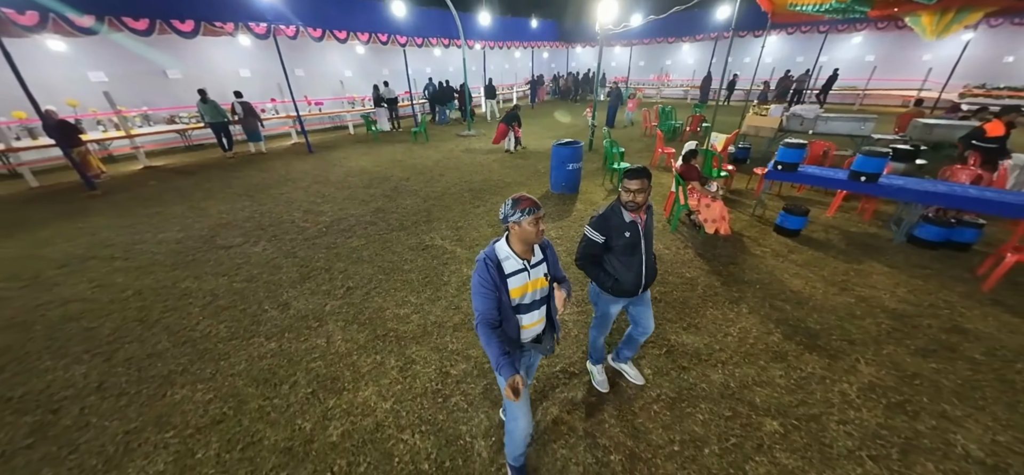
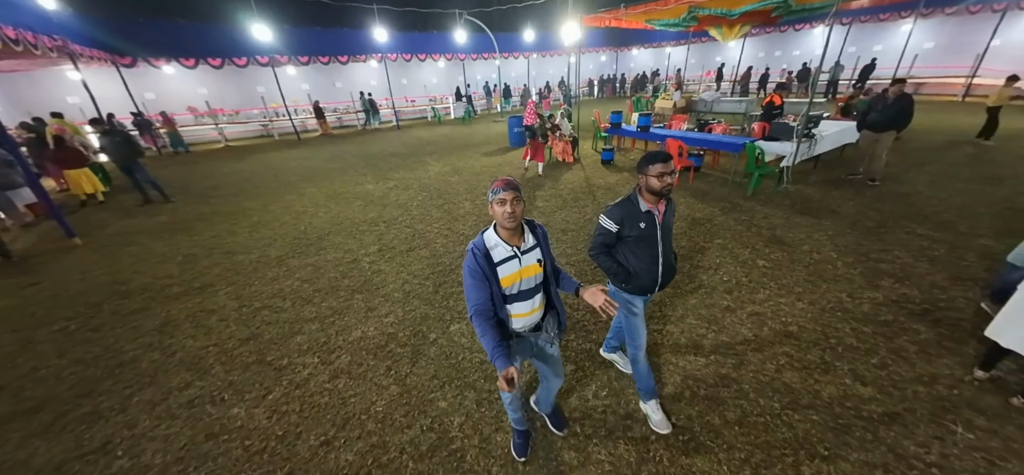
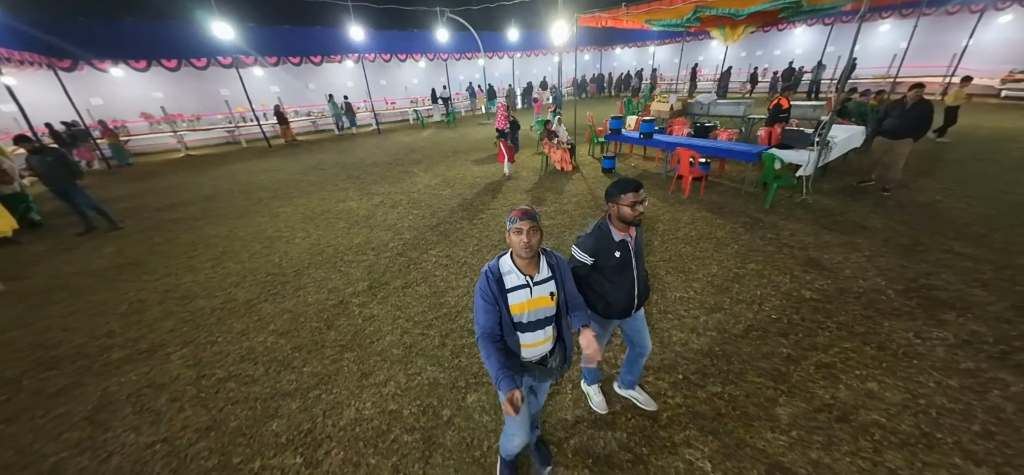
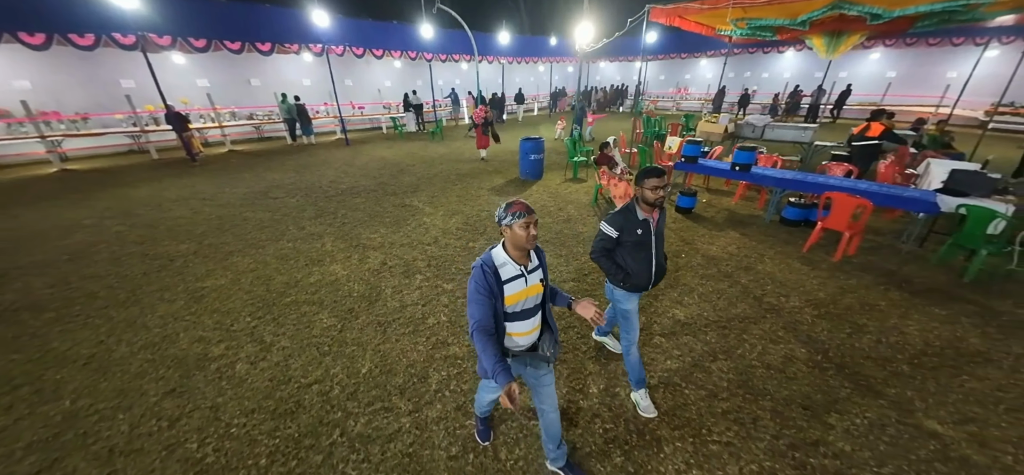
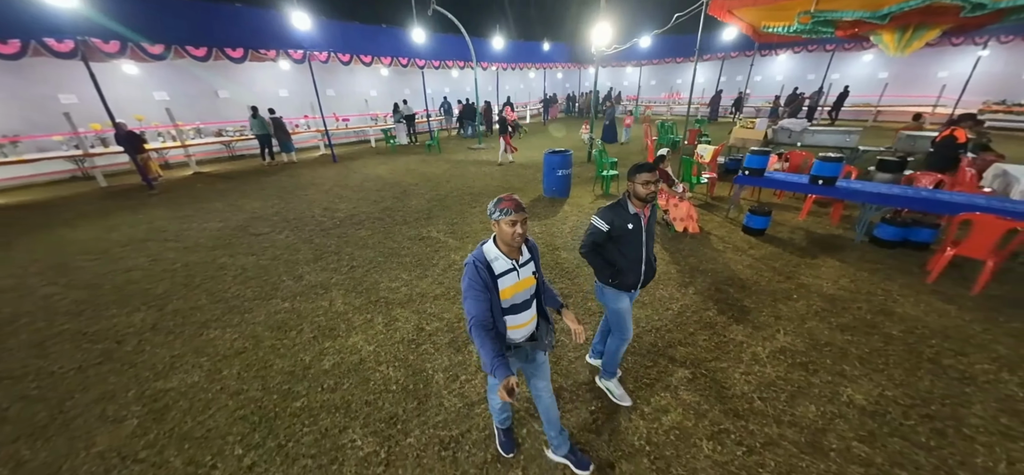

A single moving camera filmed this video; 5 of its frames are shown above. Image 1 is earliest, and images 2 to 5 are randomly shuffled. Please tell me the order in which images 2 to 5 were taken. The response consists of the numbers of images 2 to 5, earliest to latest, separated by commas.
5, 4, 3, 2
